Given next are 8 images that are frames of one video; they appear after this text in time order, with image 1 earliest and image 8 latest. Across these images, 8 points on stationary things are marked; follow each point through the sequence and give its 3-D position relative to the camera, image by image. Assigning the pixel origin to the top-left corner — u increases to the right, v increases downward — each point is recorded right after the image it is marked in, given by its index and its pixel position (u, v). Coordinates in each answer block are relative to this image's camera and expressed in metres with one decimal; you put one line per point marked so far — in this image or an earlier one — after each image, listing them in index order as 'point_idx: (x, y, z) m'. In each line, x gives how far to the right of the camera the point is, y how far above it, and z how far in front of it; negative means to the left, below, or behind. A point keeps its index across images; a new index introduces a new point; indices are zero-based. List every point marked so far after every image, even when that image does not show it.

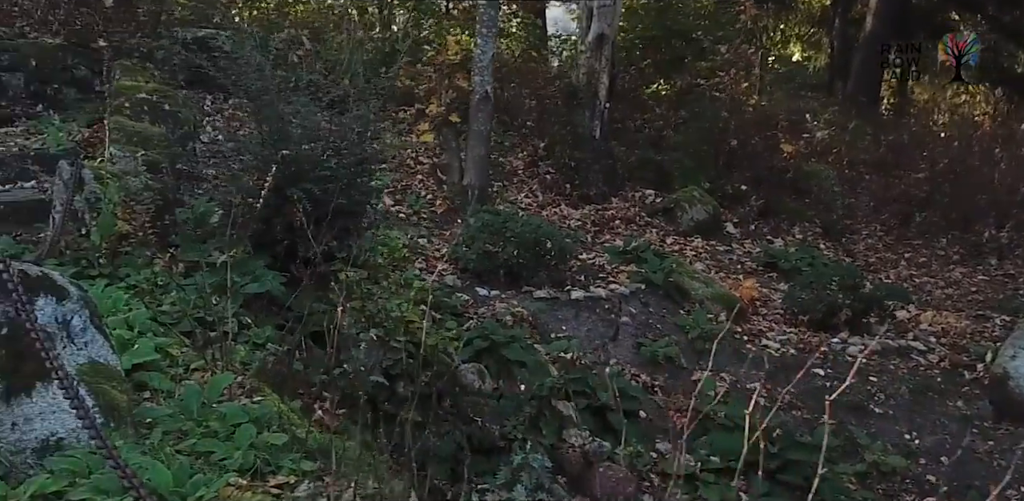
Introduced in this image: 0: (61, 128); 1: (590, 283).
0: (-3.6, +1.0, +7.9) m
1: (+0.6, -0.2, +6.8) m
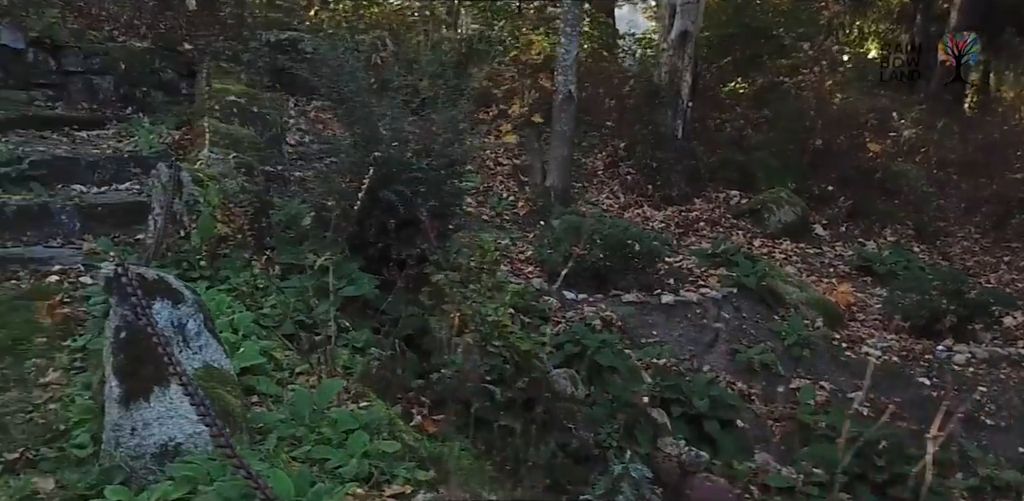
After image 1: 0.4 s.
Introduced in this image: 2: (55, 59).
0: (-3.0, +1.0, +8.0) m
1: (+1.2, -0.2, +6.7) m
2: (-3.9, +1.6, +8.3) m
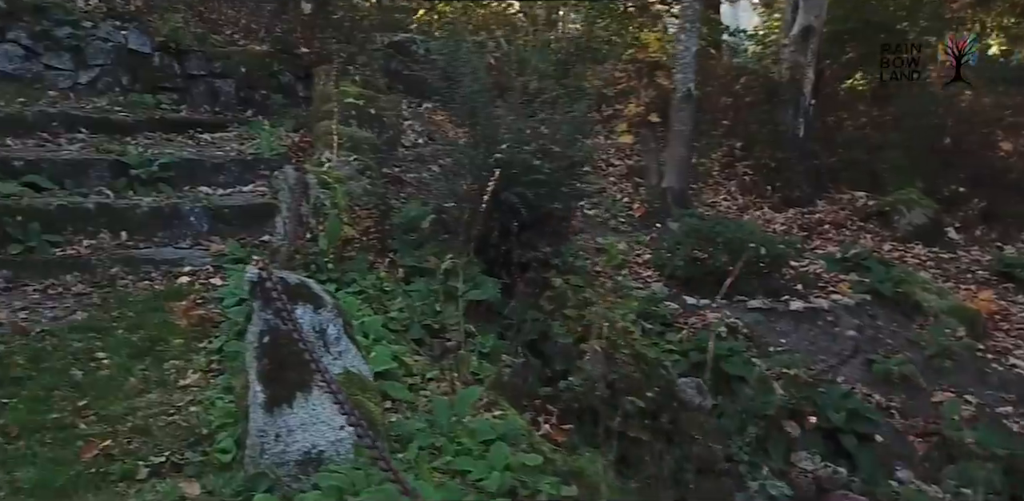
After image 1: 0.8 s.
0: (-2.0, +1.0, +8.1) m
1: (+1.9, -0.3, +6.4) m
2: (-2.9, +1.6, +8.5) m
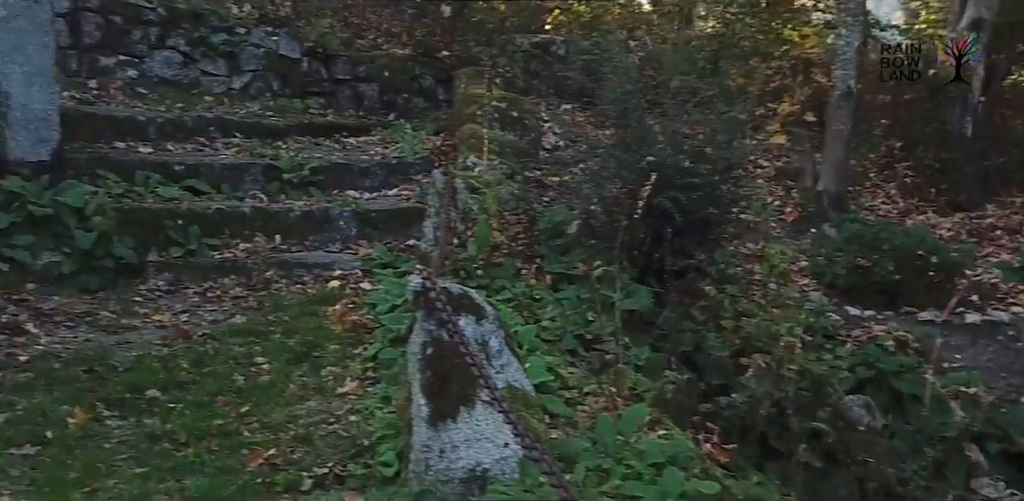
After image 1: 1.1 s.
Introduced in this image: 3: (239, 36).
0: (-0.8, +1.0, +8.2) m
1: (+2.9, -0.3, +5.9) m
2: (-1.7, +1.6, +8.7) m
3: (-2.3, +1.8, +8.3) m
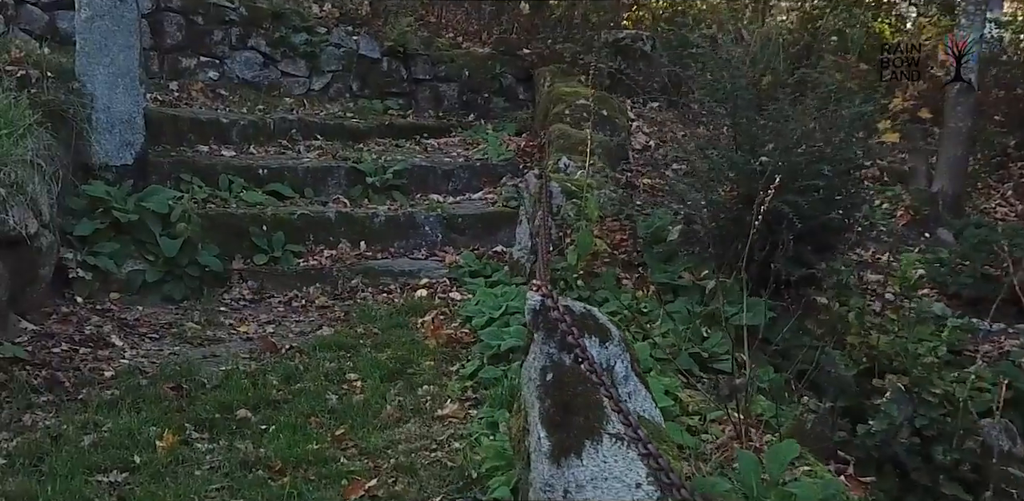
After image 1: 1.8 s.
0: (-0.1, +0.9, +7.9) m
1: (+3.4, -0.4, +5.4) m
2: (-0.9, +1.6, +8.5) m
3: (-1.6, +1.8, +8.1) m
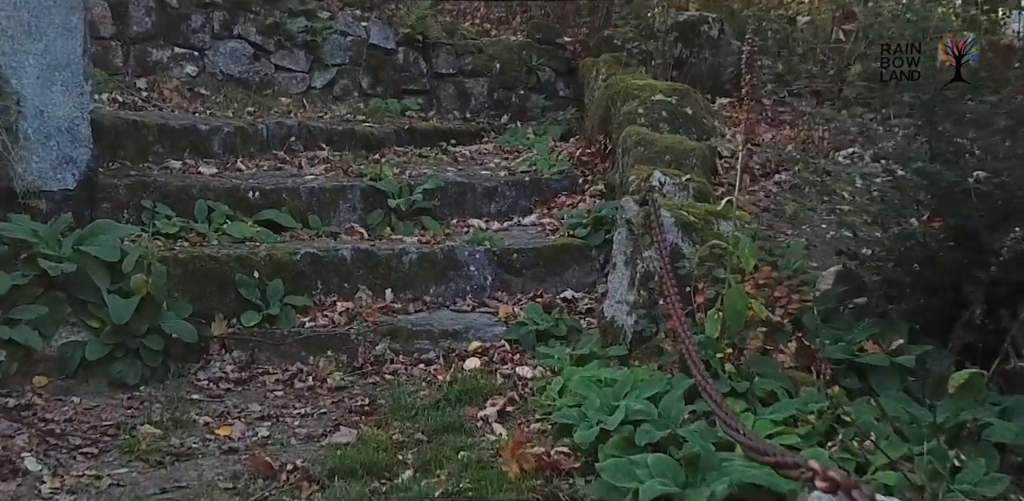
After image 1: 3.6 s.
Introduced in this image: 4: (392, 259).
0: (+0.2, +0.7, +6.4) m
1: (+3.8, -0.5, +4.0) m
2: (-0.6, +1.4, +7.0) m
3: (-1.3, +1.6, +6.7) m
4: (-0.5, 0.0, +4.3) m
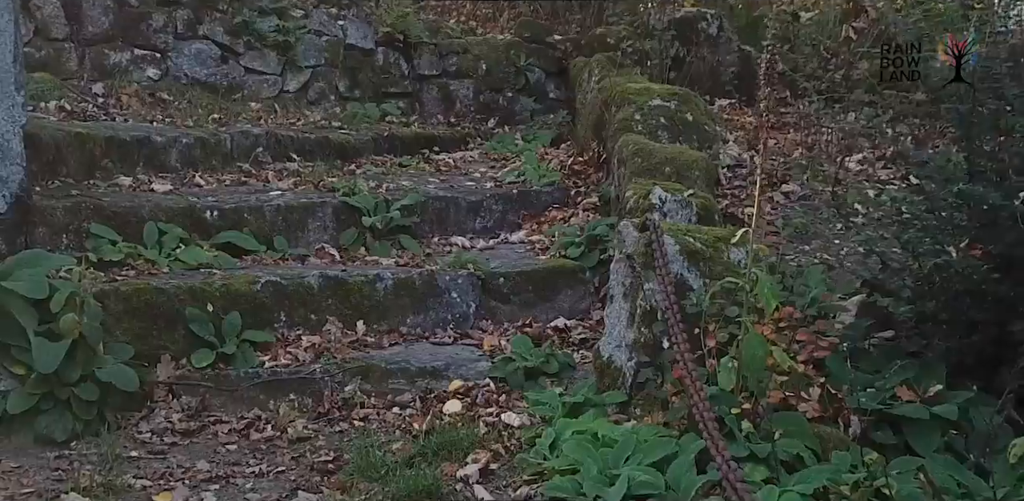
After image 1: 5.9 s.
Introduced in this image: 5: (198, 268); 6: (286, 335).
0: (+0.1, +0.6, +6.0) m
1: (+3.7, -0.6, +3.6) m
2: (-0.7, +1.3, +6.5) m
3: (-1.4, +1.5, +6.2) m
4: (-0.6, -0.1, +3.9) m
5: (-1.2, -0.1, +3.8) m
6: (-0.9, -0.3, +3.7) m
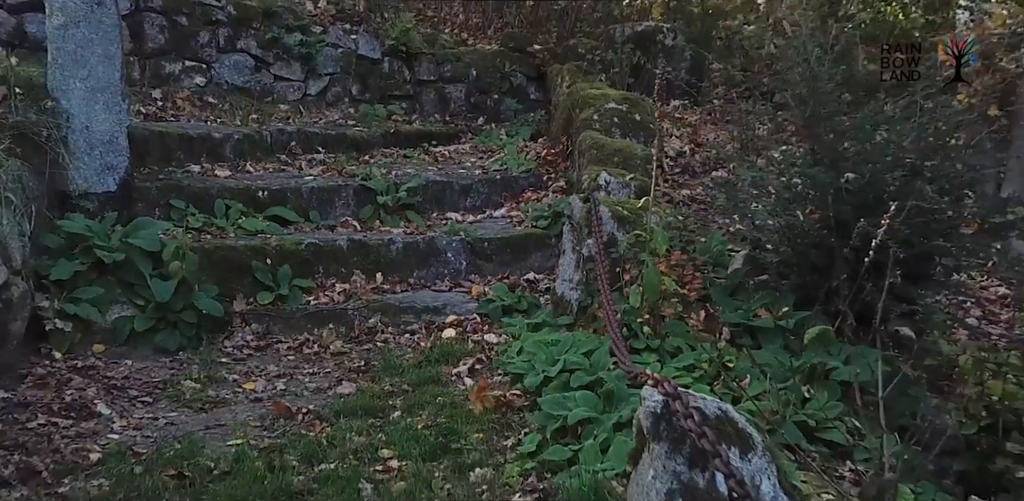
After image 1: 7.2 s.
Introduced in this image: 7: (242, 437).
0: (0.0, +0.8, +7.2) m
1: (+3.6, -0.5, +4.8) m
2: (-0.8, +1.5, +7.8) m
3: (-1.5, +1.6, +7.4) m
4: (-0.7, 0.0, +5.2) m
5: (-1.3, +0.1, +5.1) m
6: (-1.0, -0.2, +5.0) m
7: (-1.0, -0.7, +3.5) m
